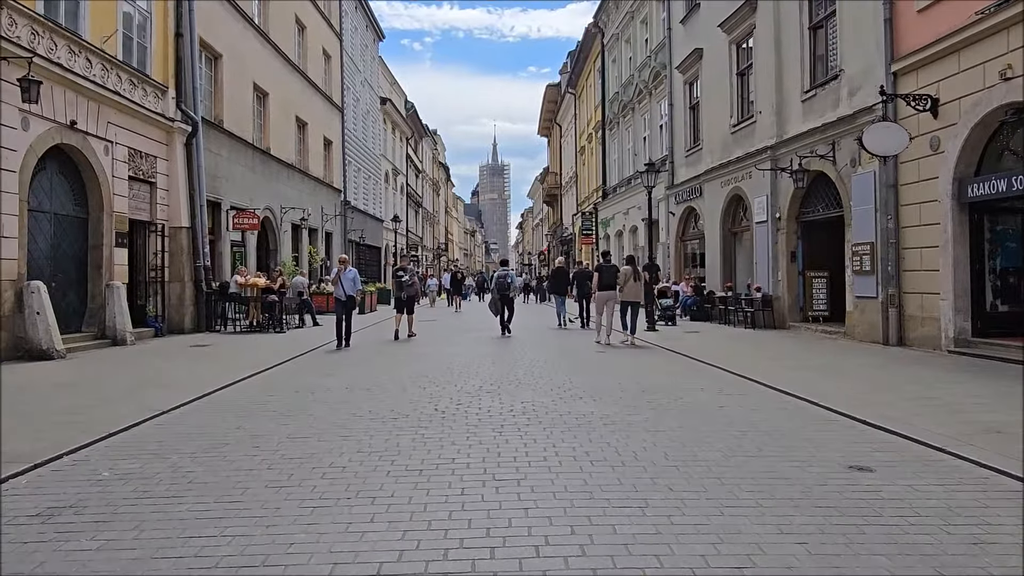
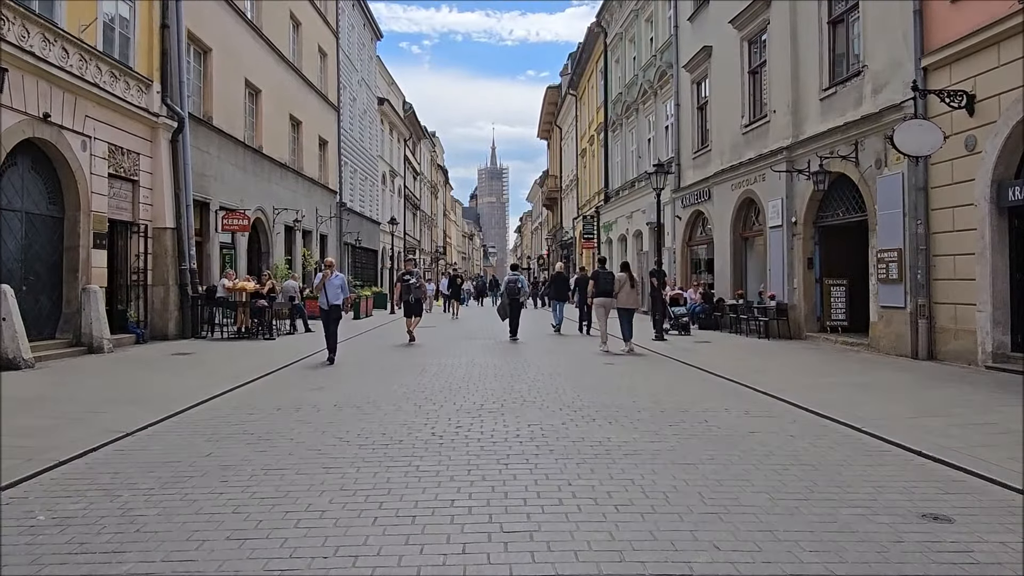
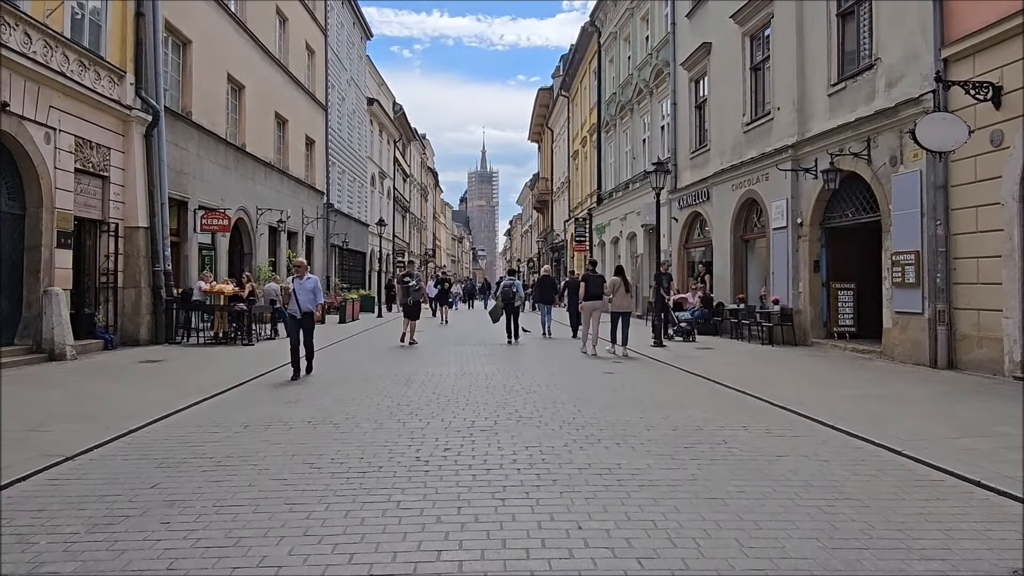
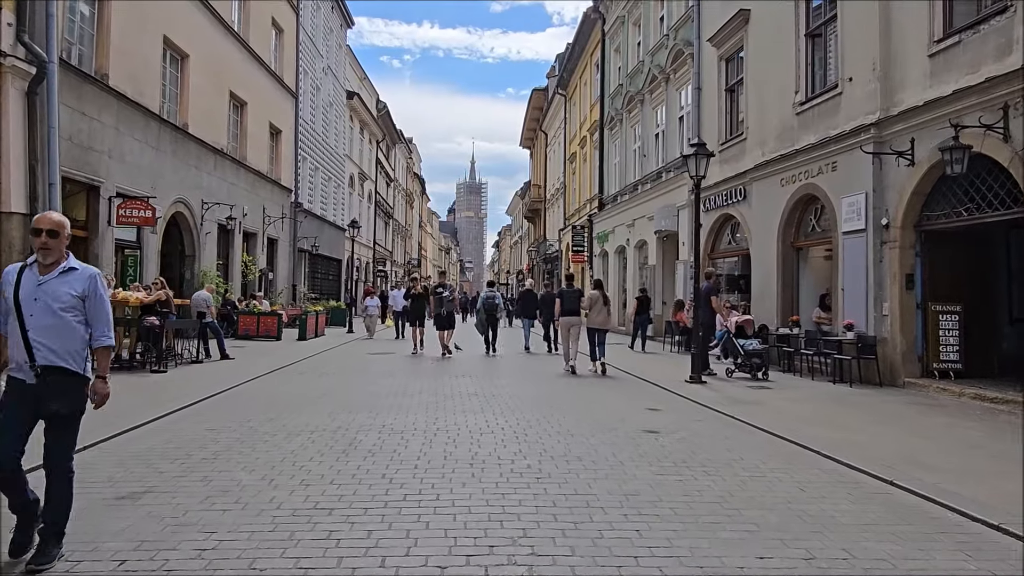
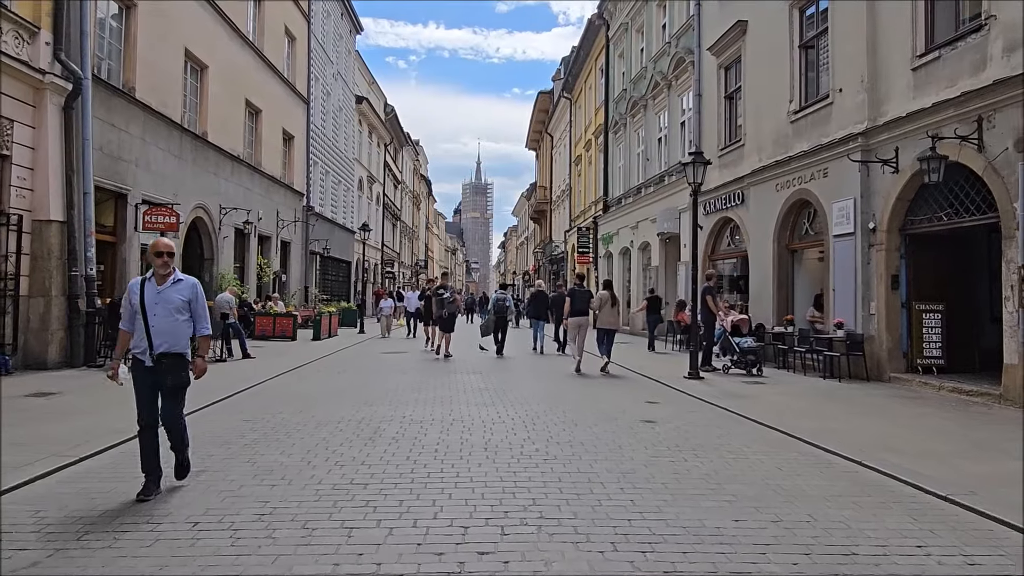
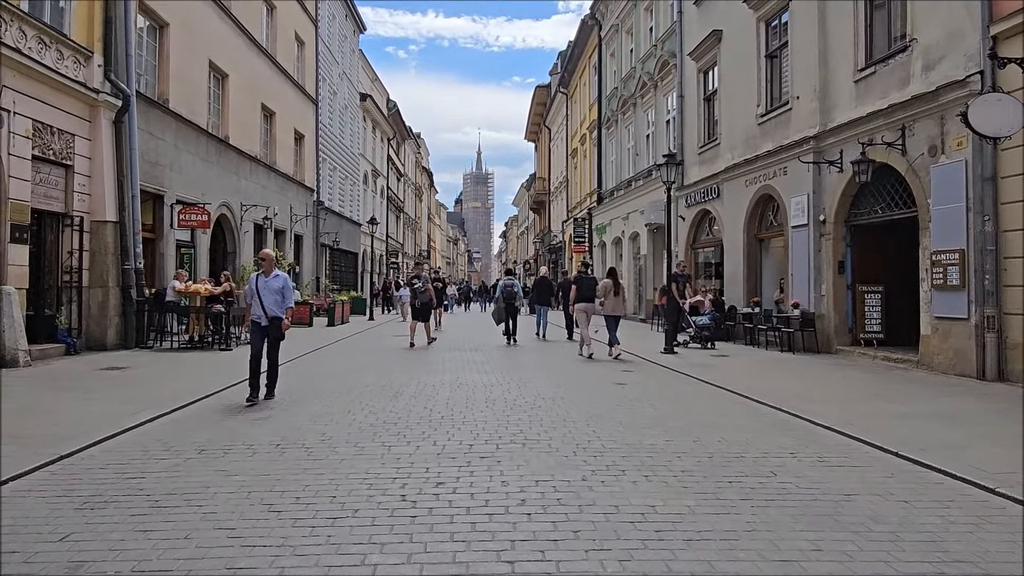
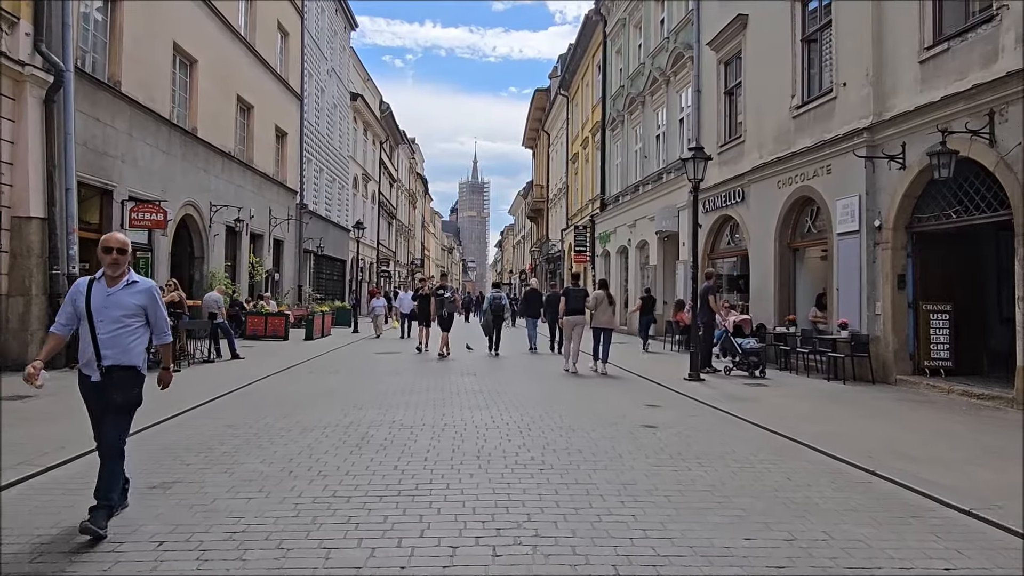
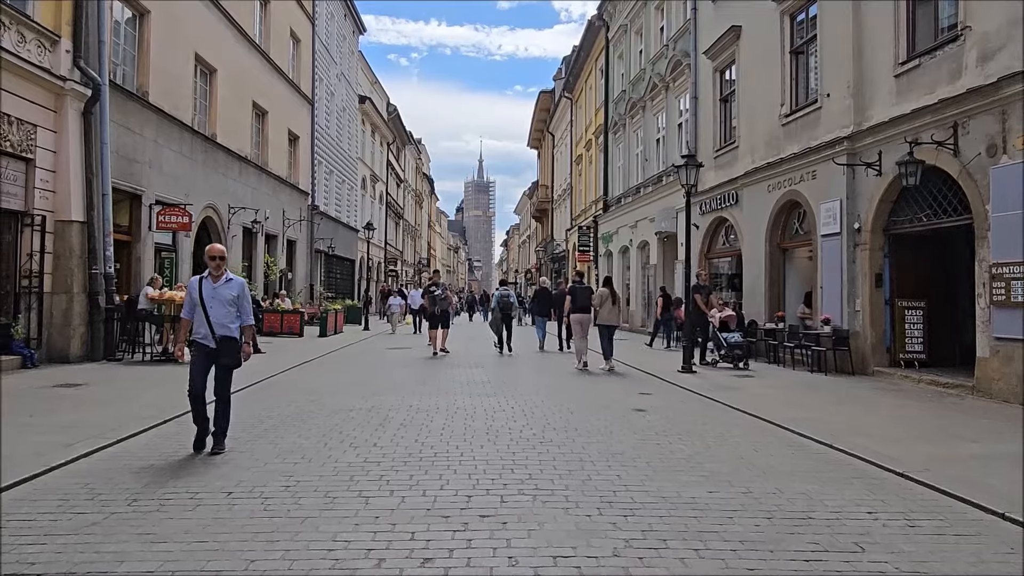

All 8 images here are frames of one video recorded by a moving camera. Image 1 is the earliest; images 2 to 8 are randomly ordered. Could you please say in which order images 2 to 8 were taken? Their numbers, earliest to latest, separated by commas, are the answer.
2, 3, 6, 8, 5, 7, 4
